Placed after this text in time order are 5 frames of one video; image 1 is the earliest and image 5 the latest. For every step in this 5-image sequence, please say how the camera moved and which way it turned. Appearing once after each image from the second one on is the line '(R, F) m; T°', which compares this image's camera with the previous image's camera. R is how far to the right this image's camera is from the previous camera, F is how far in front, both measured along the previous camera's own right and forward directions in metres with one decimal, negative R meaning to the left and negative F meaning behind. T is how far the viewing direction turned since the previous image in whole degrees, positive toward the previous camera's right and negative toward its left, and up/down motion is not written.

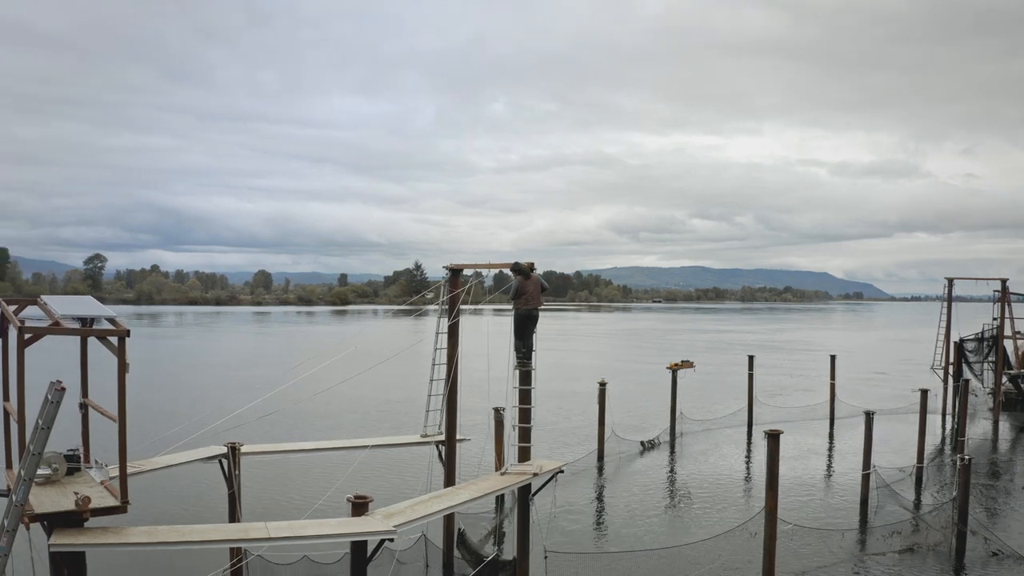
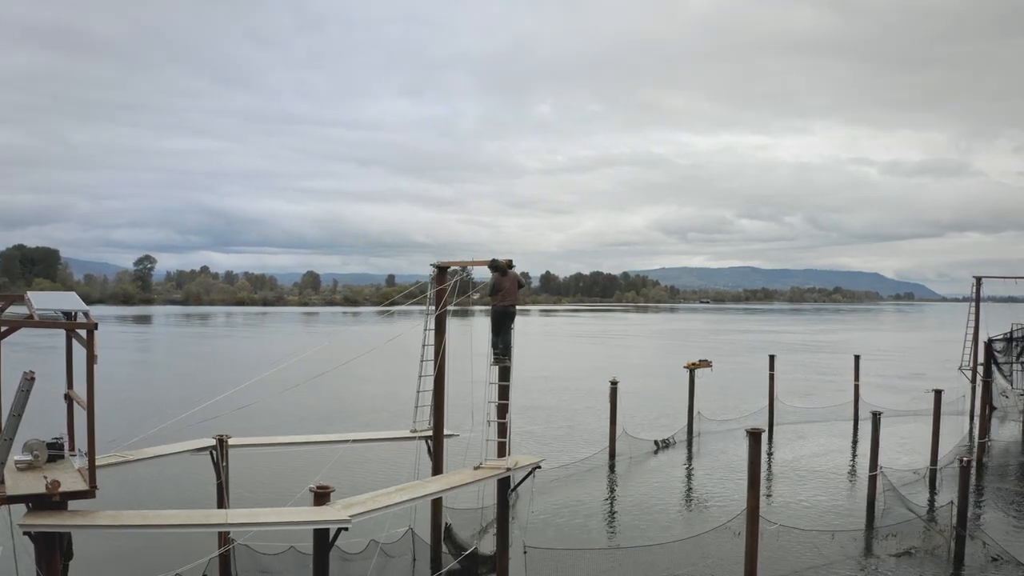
(+1.2, -0.1) m; -3°
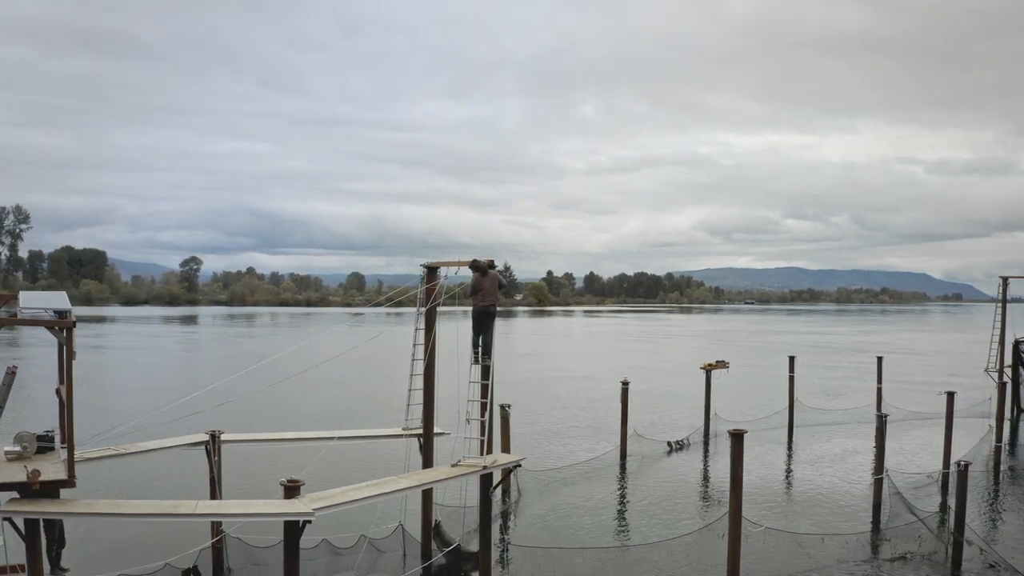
(+1.1, -0.1) m; -3°
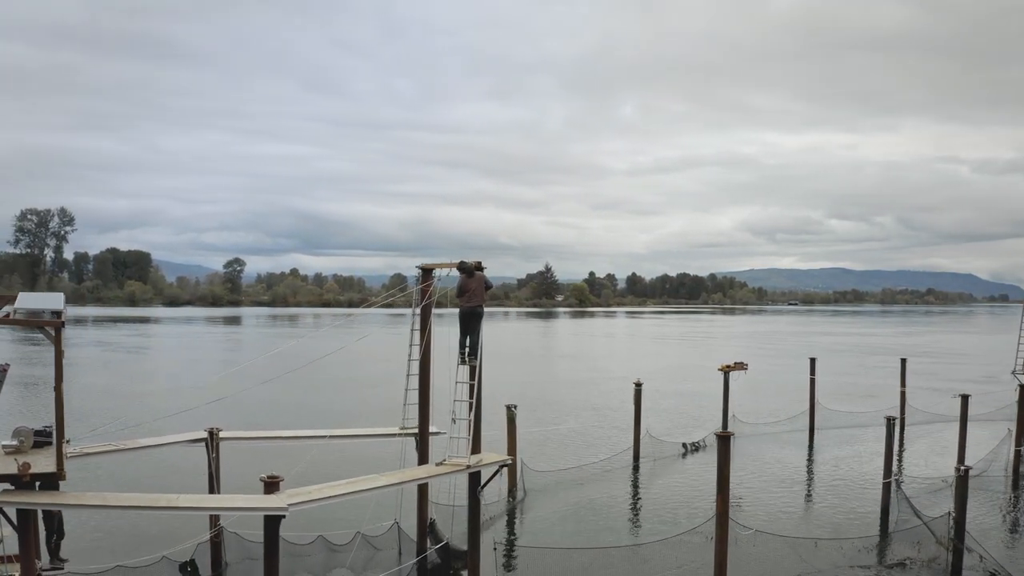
(+1.0, -0.1) m; -3°
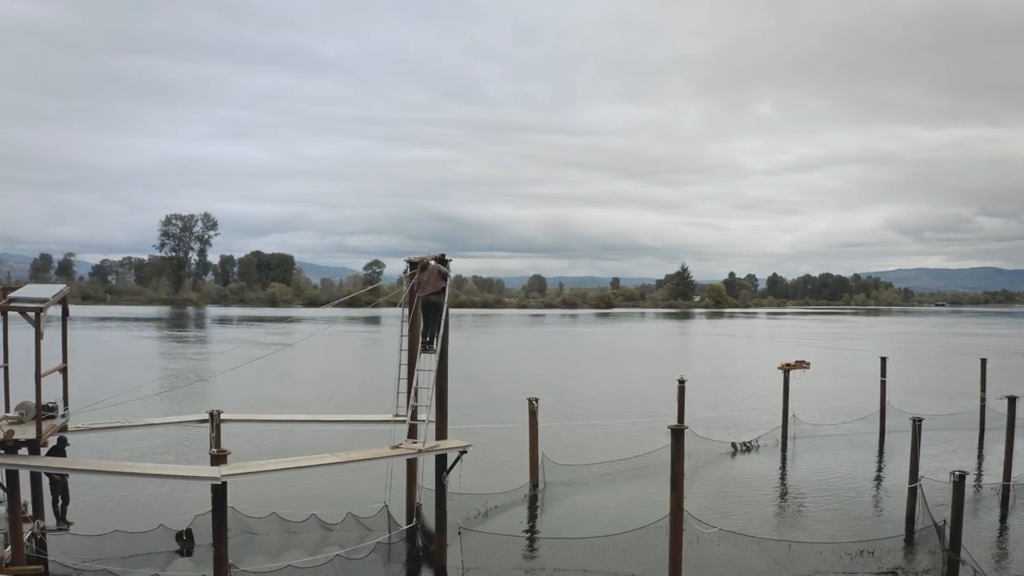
(+3.2, -0.2) m; -8°
